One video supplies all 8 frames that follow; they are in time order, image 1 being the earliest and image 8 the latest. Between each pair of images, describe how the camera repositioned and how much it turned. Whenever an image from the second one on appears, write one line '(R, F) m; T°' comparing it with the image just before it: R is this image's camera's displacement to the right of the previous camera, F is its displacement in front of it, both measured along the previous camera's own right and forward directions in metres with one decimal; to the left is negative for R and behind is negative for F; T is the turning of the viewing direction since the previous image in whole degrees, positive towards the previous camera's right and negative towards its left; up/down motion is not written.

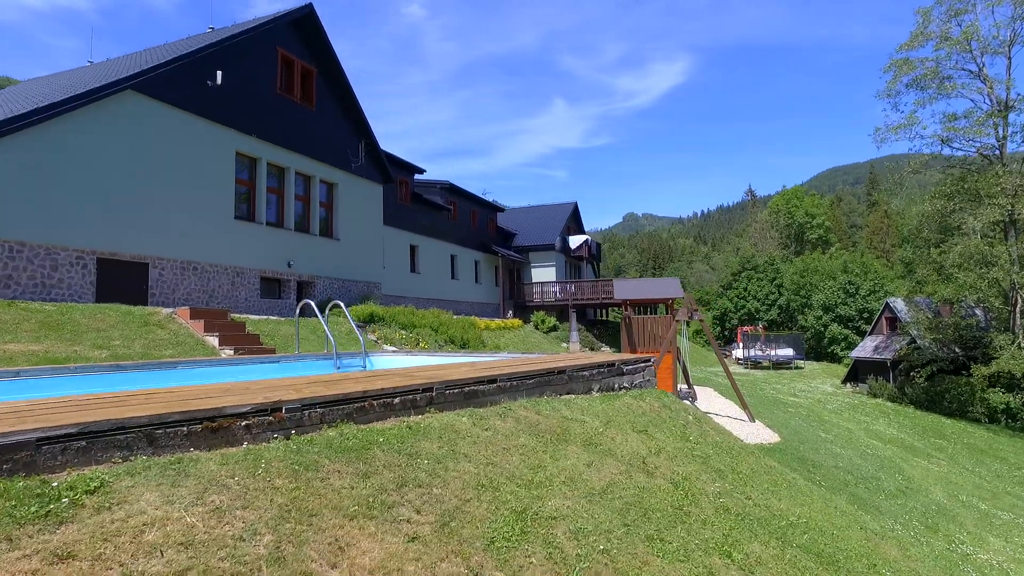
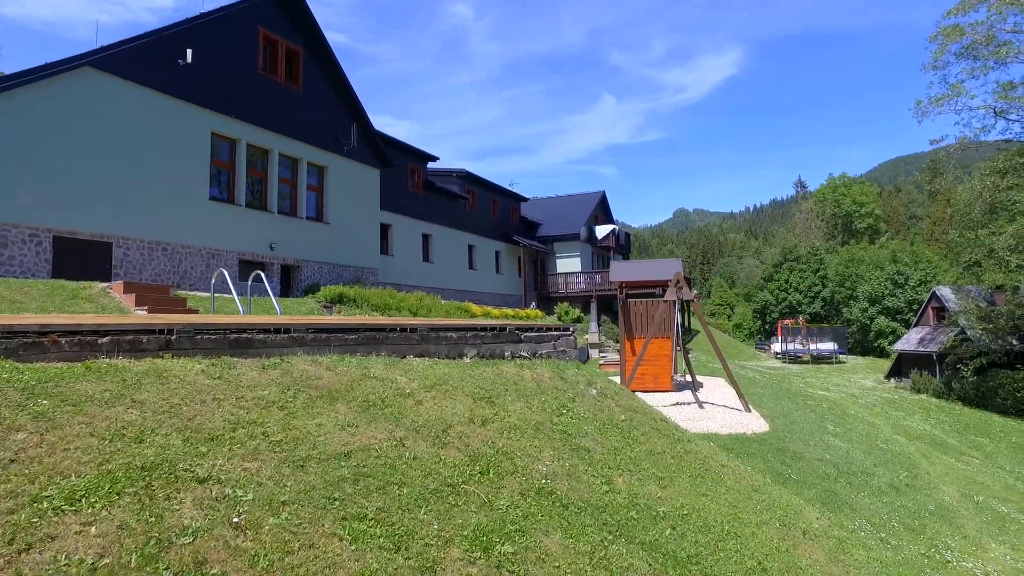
(+1.8, +1.0) m; -5°
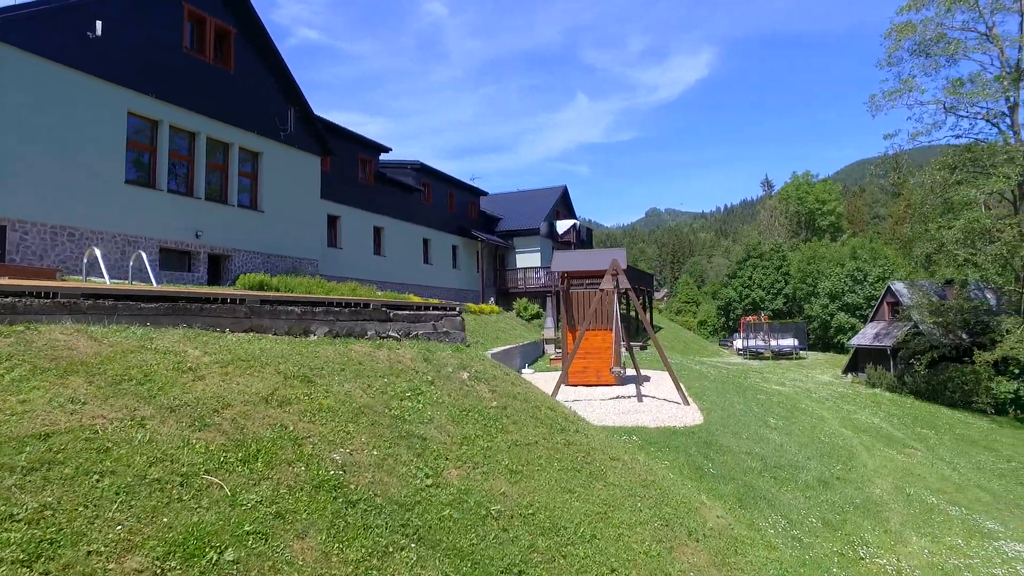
(+1.0, +0.6) m; +2°
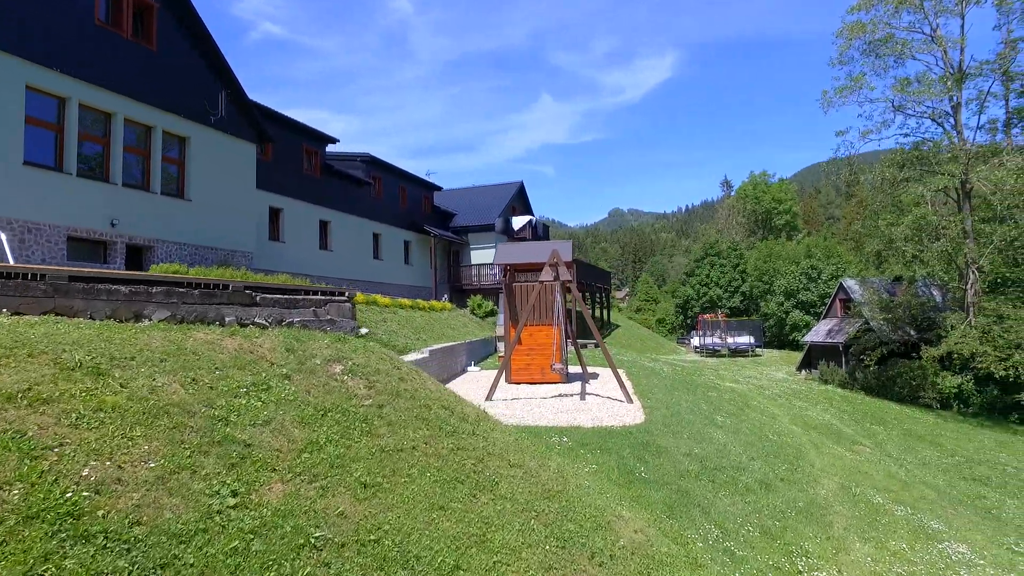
(+0.6, +0.8) m; +3°
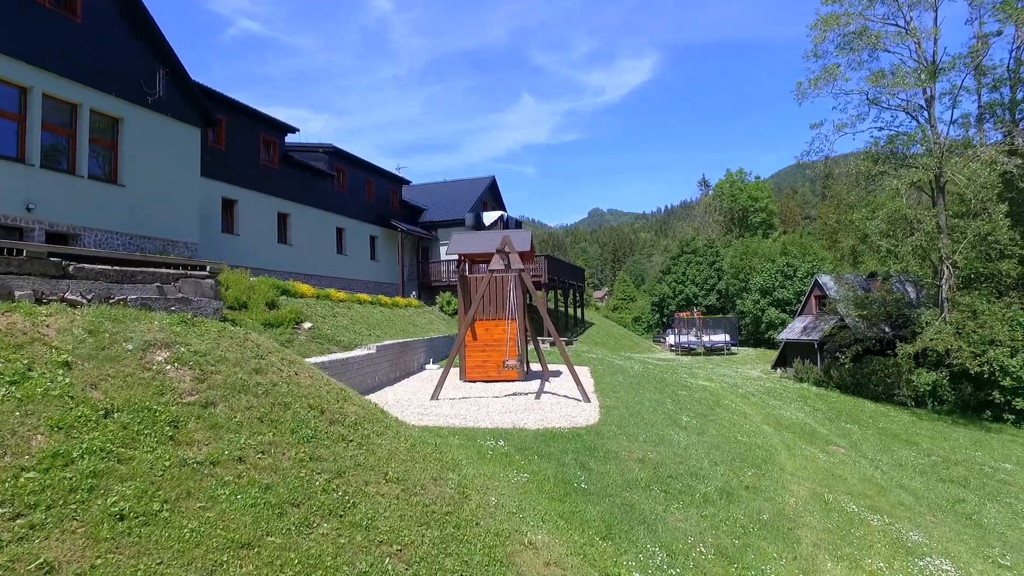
(+0.6, +1.0) m; +2°
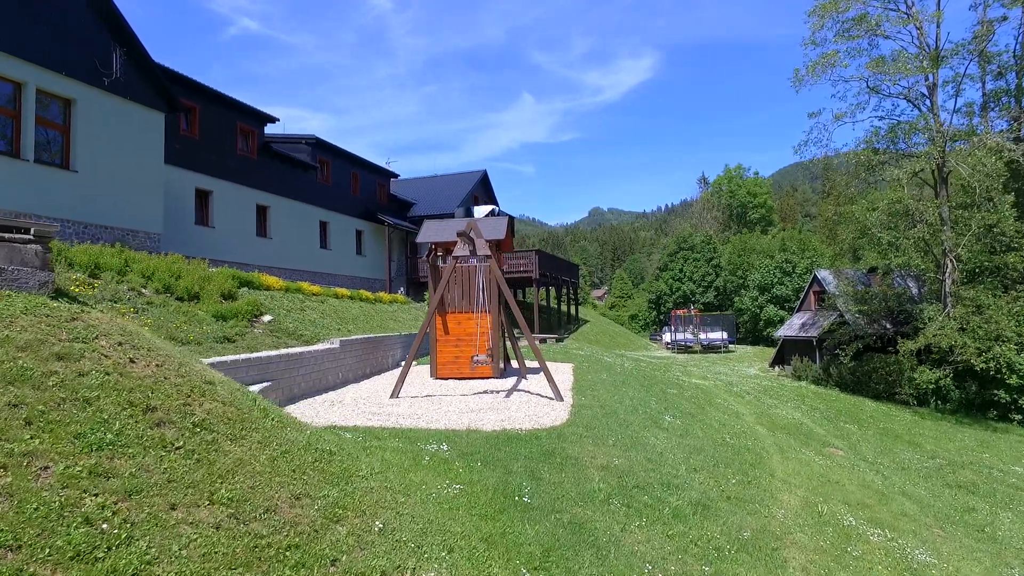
(+0.5, +0.9) m; 0°
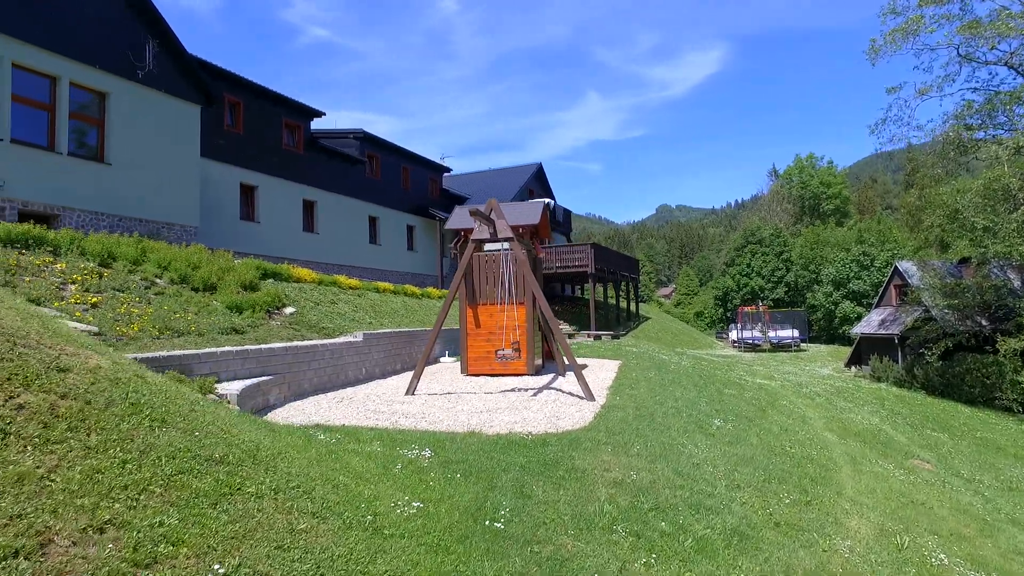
(+0.6, +1.1) m; -6°
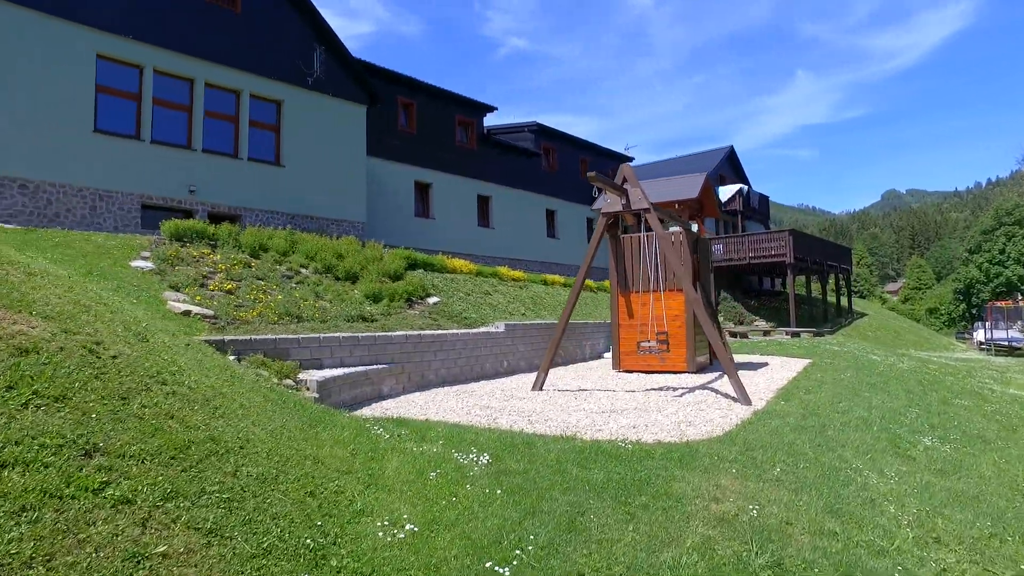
(+0.8, +1.3) m; -18°
